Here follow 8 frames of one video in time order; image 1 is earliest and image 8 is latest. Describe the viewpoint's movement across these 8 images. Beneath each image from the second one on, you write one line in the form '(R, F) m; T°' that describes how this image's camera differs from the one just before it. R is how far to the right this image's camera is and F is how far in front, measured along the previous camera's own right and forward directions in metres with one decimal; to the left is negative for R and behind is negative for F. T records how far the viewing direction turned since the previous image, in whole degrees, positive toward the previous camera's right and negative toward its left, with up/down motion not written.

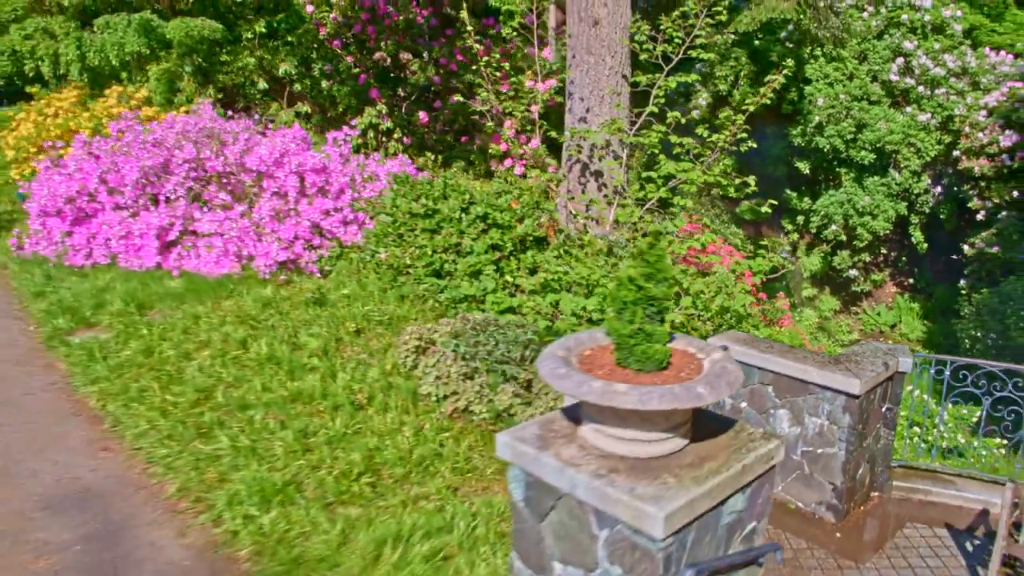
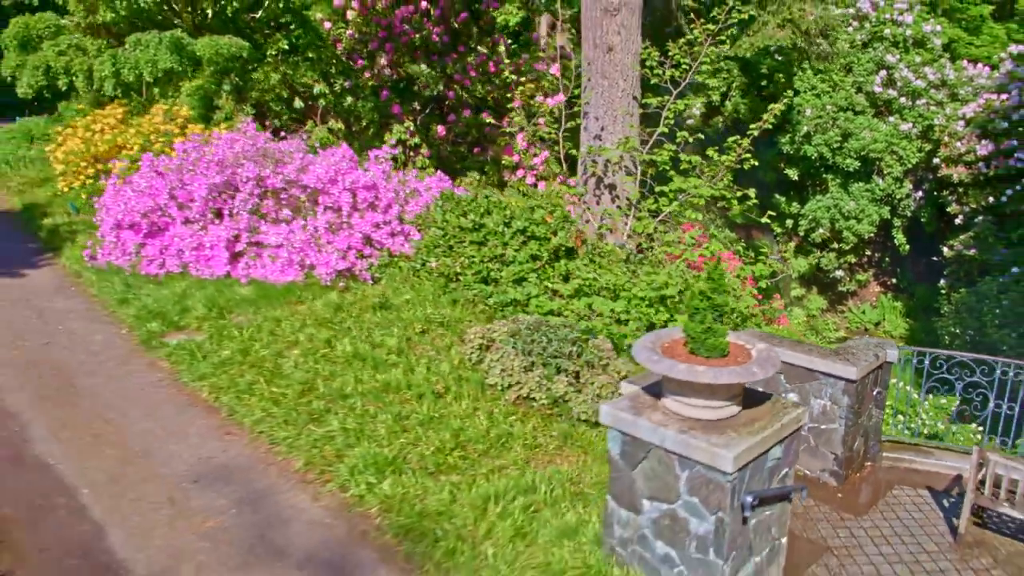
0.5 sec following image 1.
(-0.4, -0.7) m; +1°
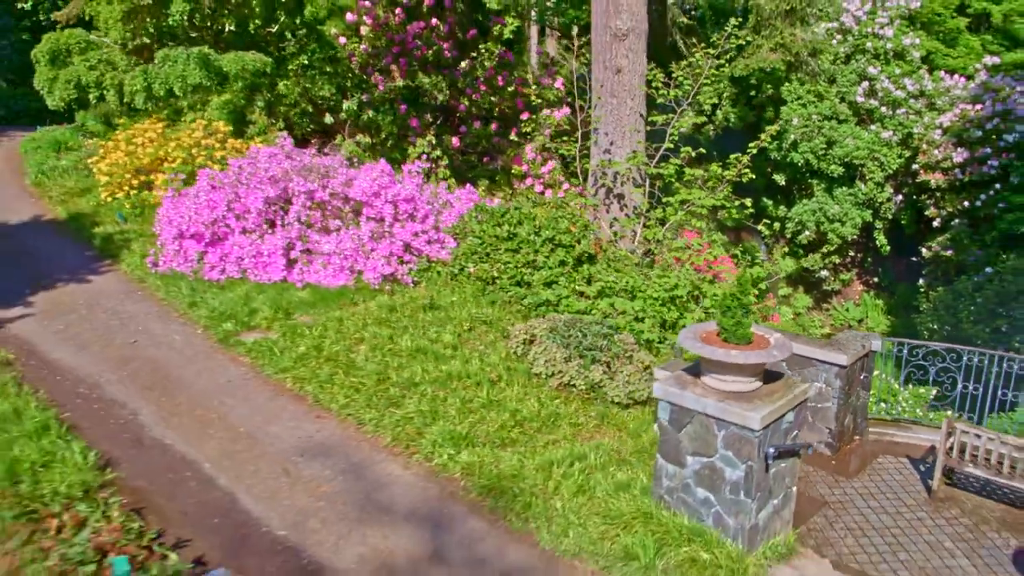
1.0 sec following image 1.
(-0.4, -0.8) m; +1°
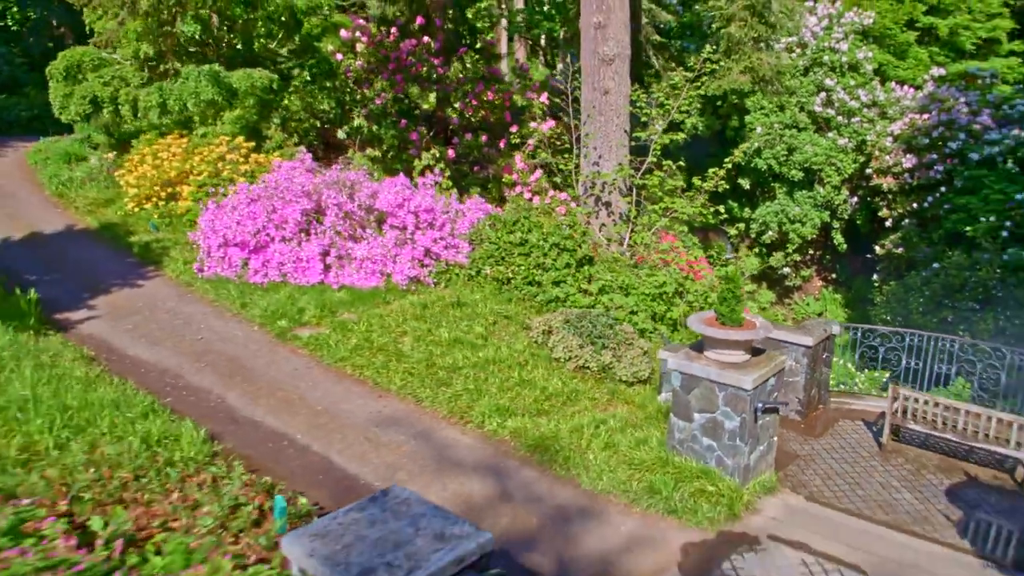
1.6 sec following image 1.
(-0.4, -1.1) m; +2°
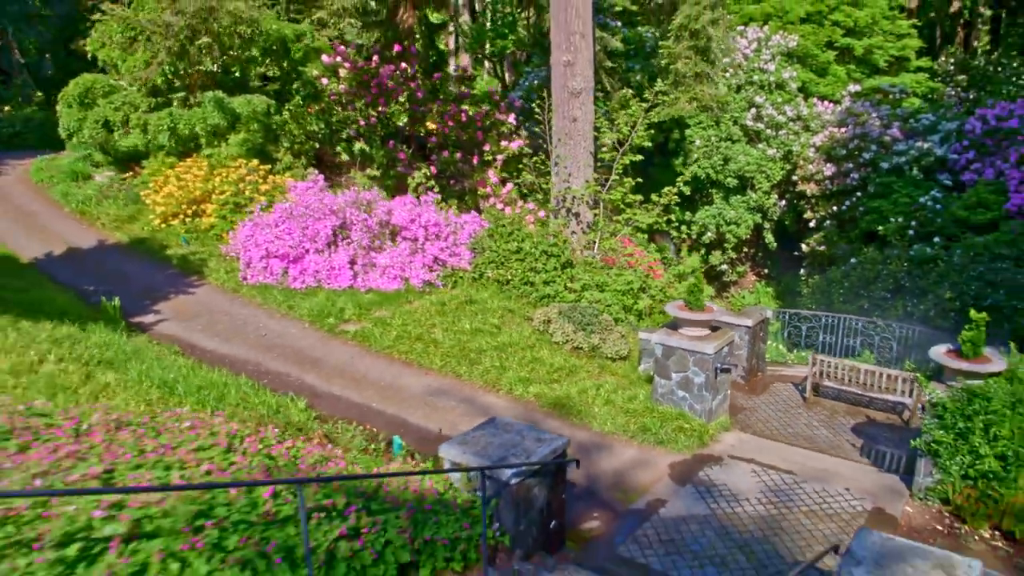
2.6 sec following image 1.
(-0.7, -1.8) m; +4°
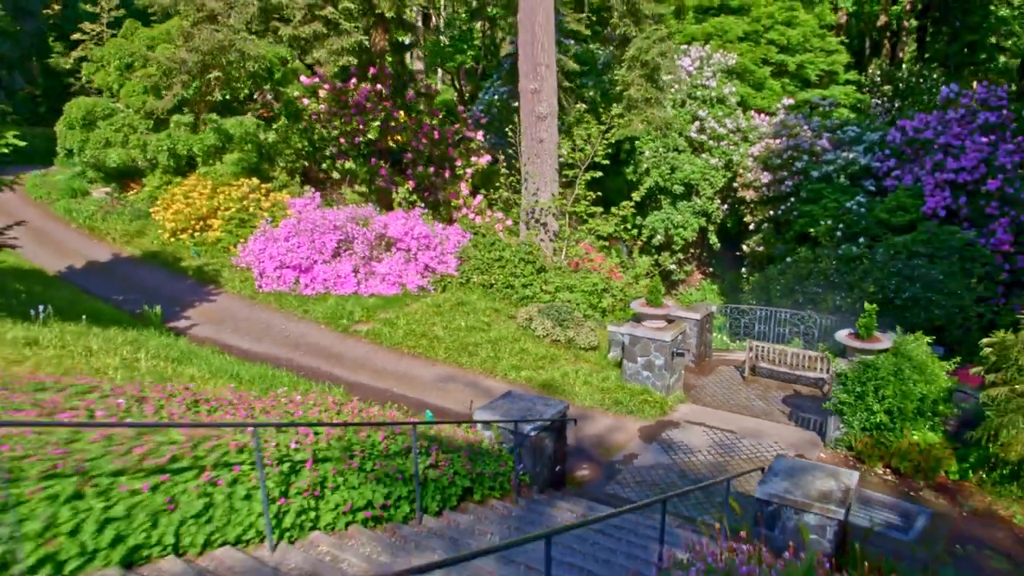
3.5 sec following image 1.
(-0.4, -1.6) m; +3°
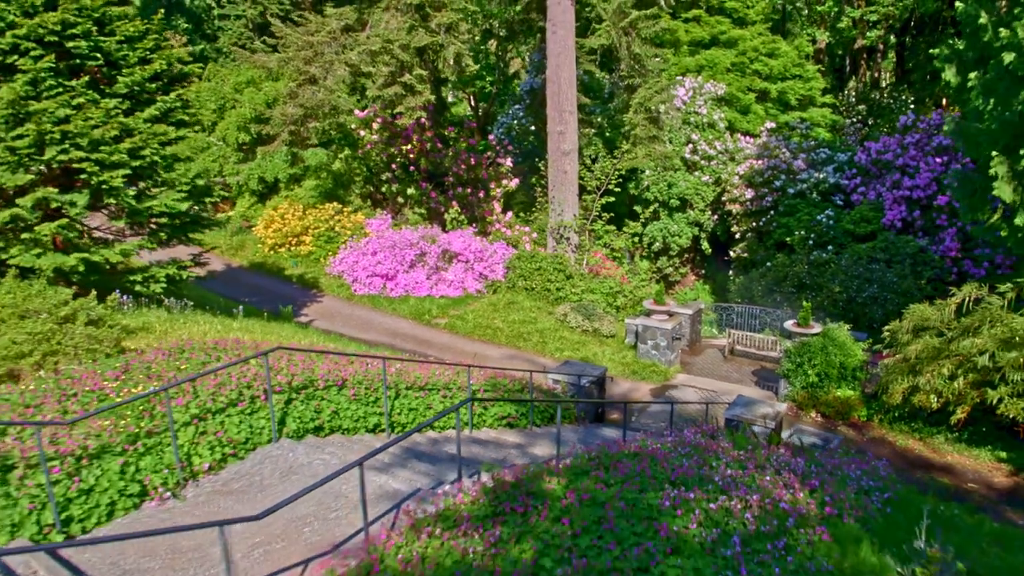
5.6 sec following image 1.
(-0.7, -3.5) m; 0°
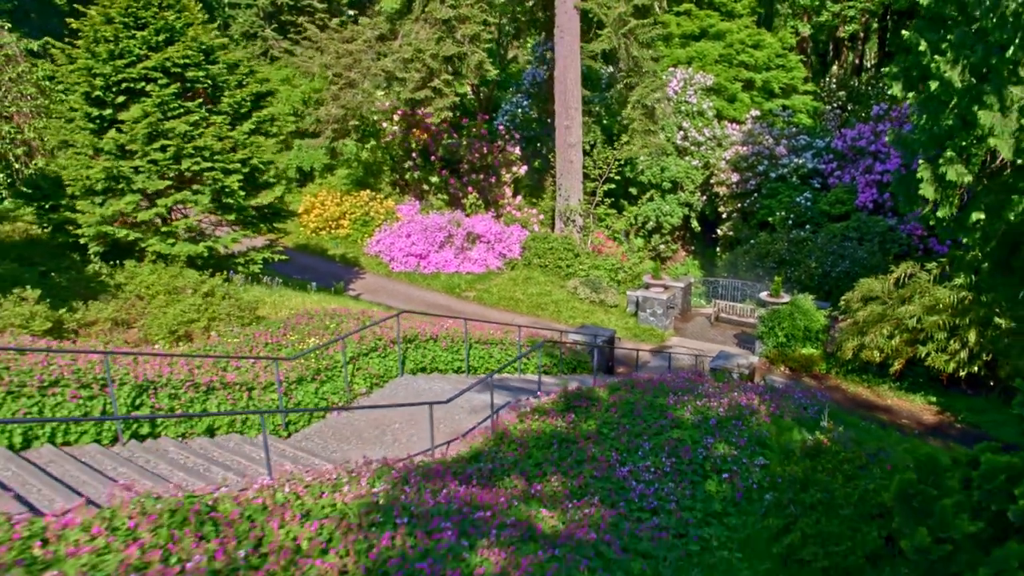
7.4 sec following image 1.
(-0.5, -2.4) m; +1°
